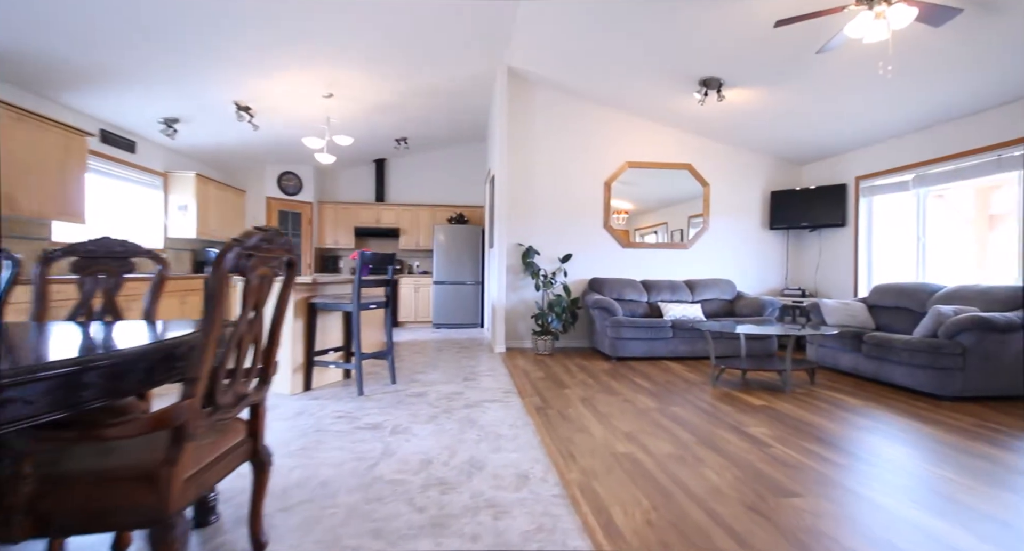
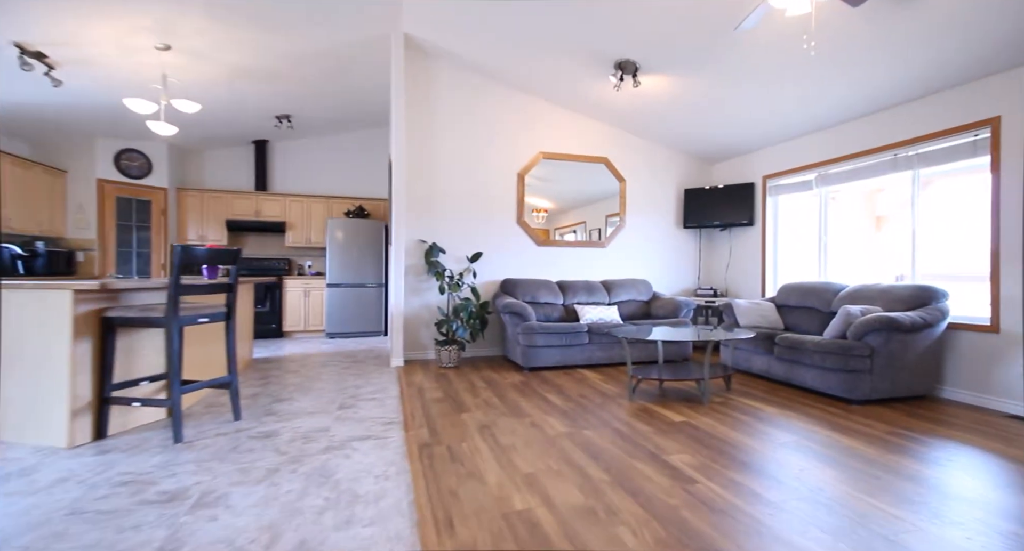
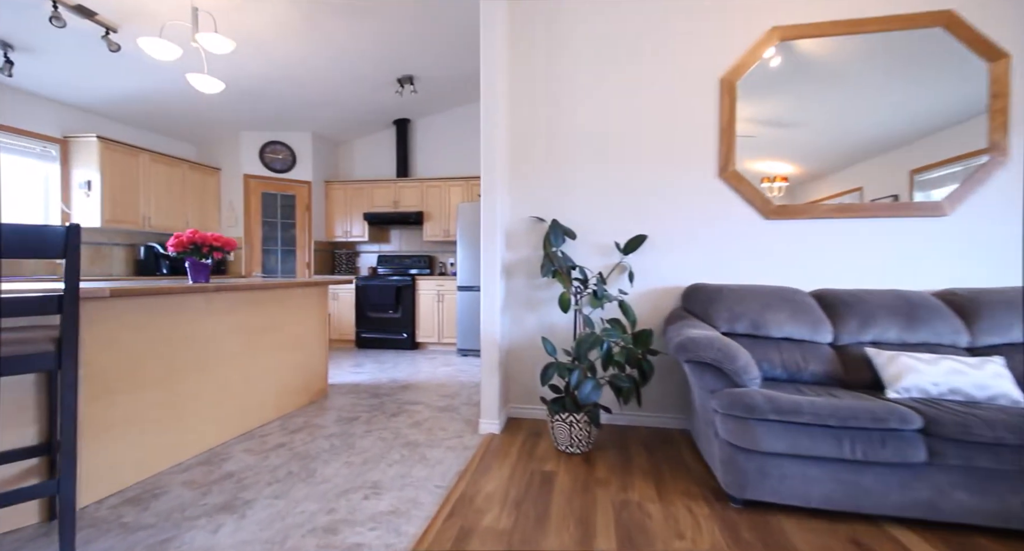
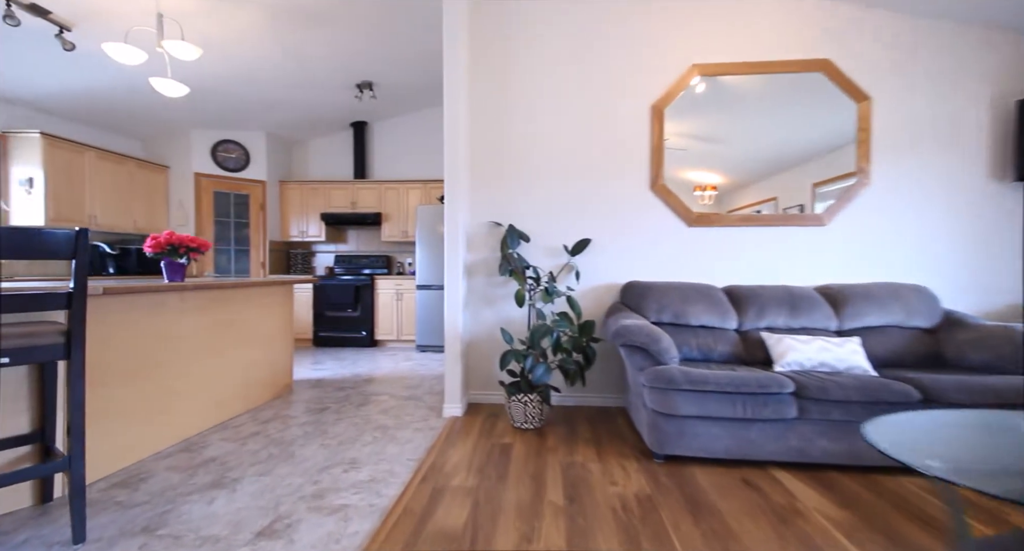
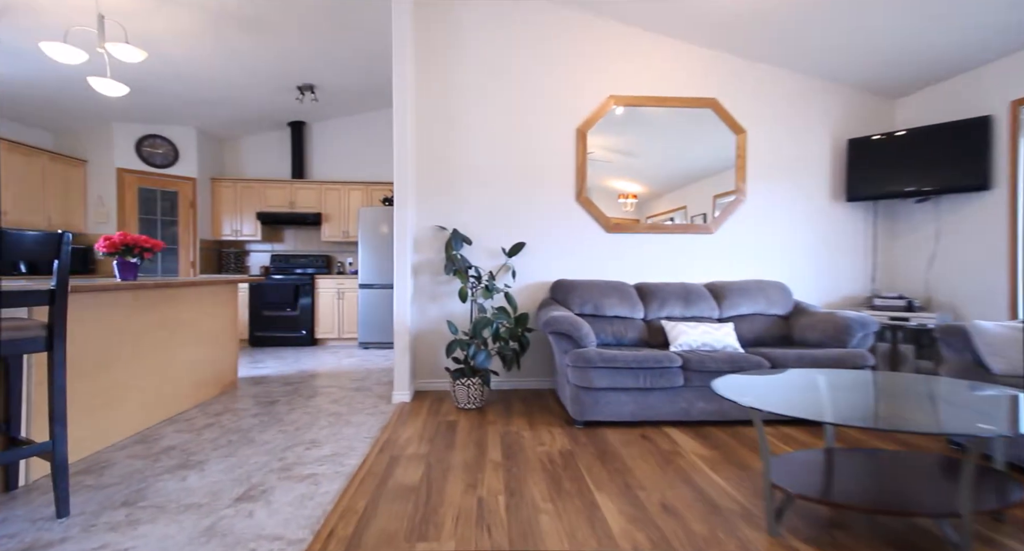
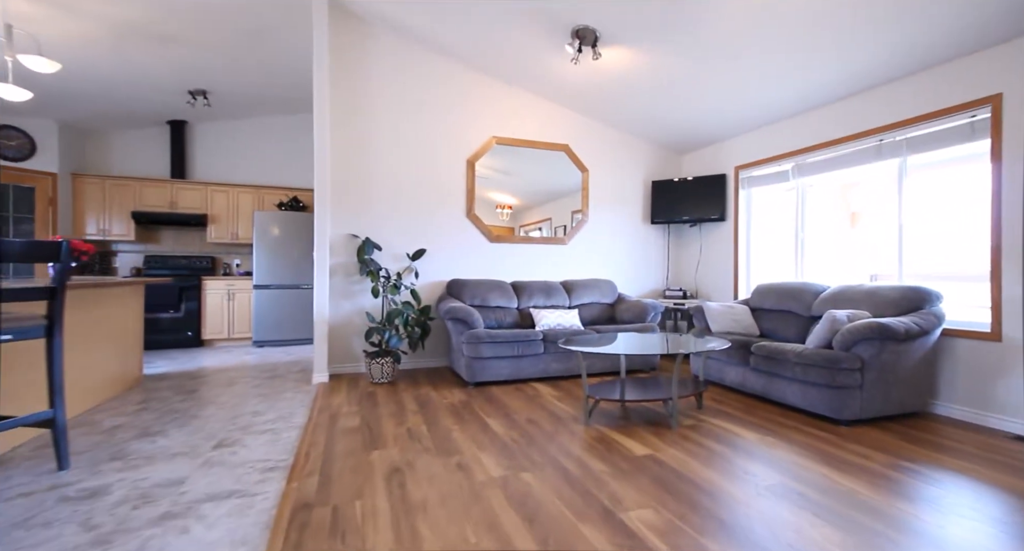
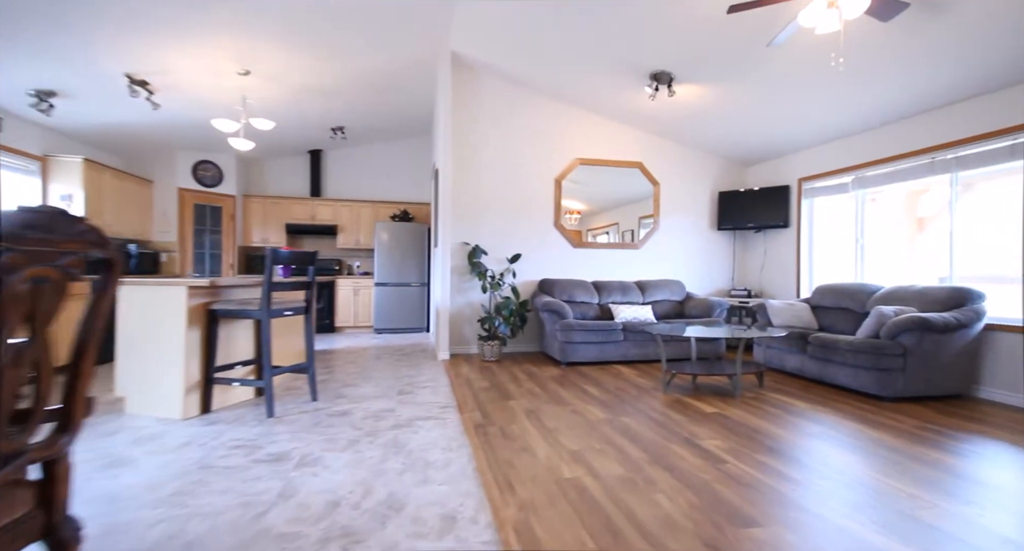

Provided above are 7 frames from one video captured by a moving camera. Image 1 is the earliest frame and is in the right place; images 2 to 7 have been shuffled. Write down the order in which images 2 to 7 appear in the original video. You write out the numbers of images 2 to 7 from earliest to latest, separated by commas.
7, 2, 6, 5, 4, 3
